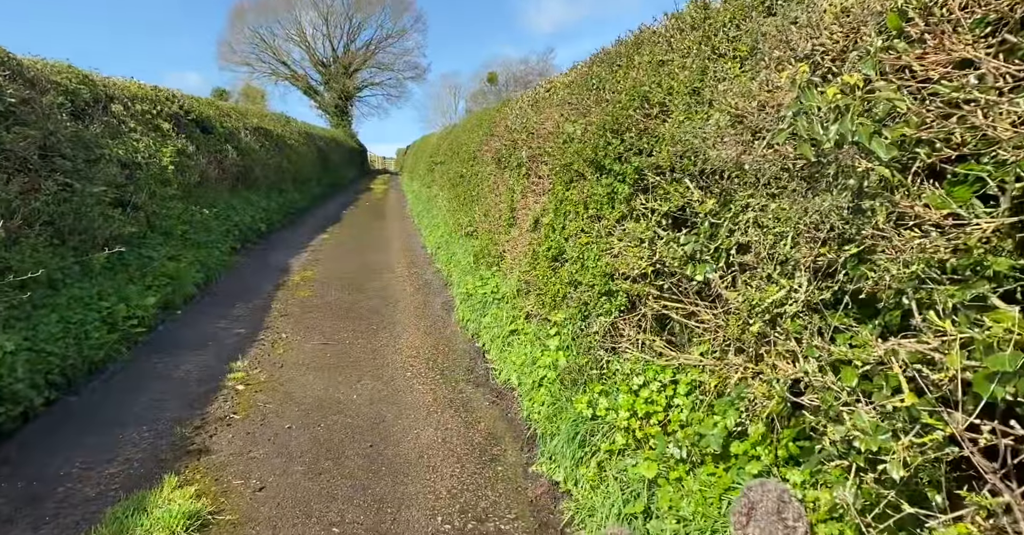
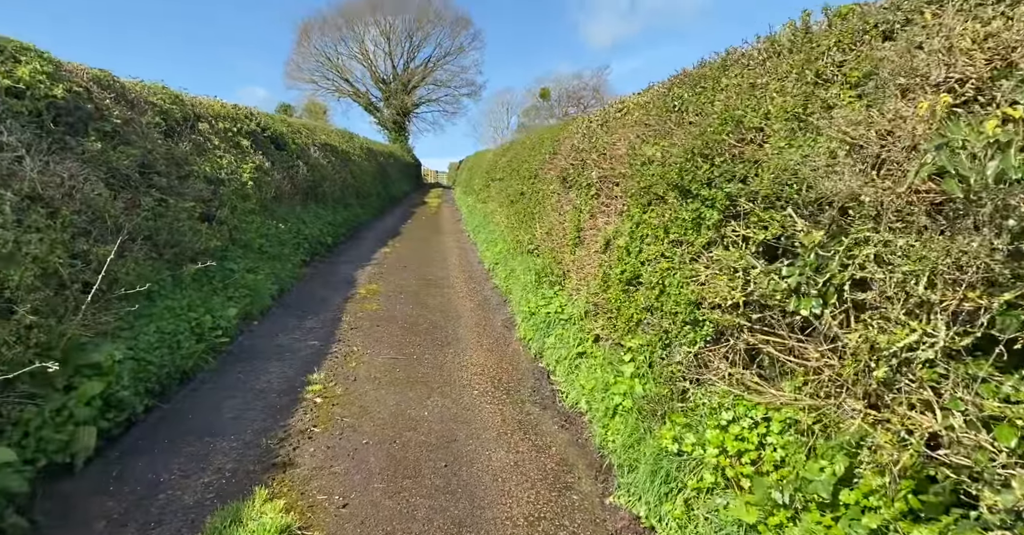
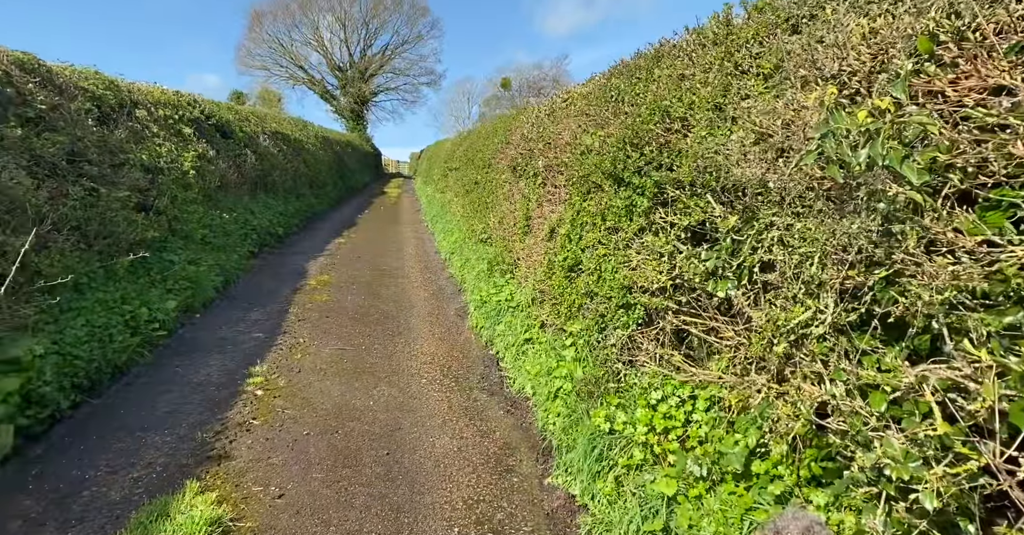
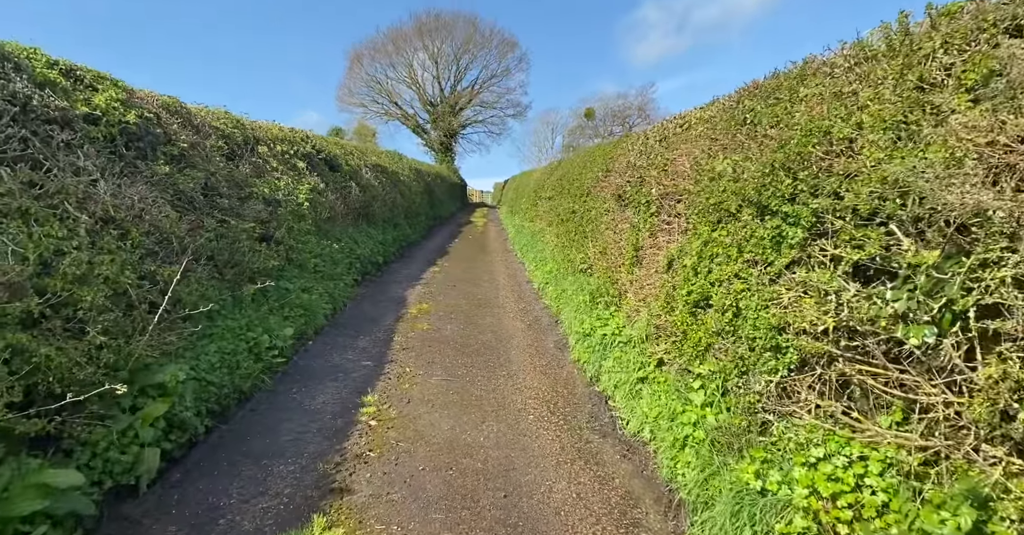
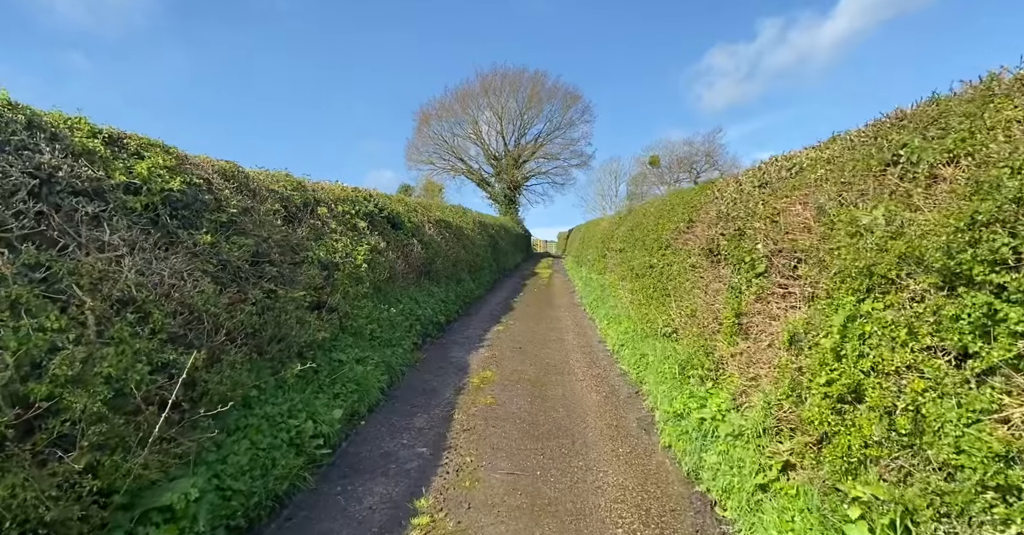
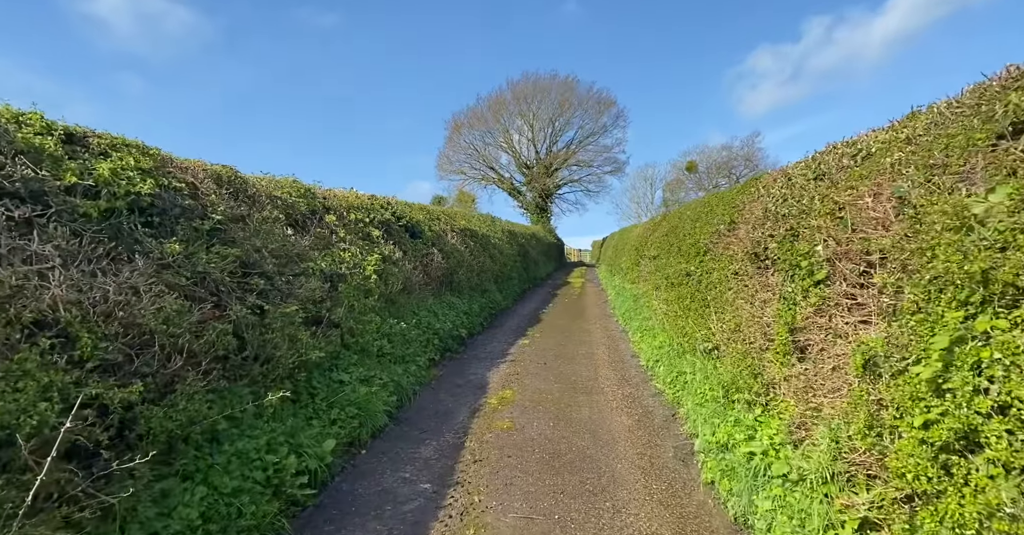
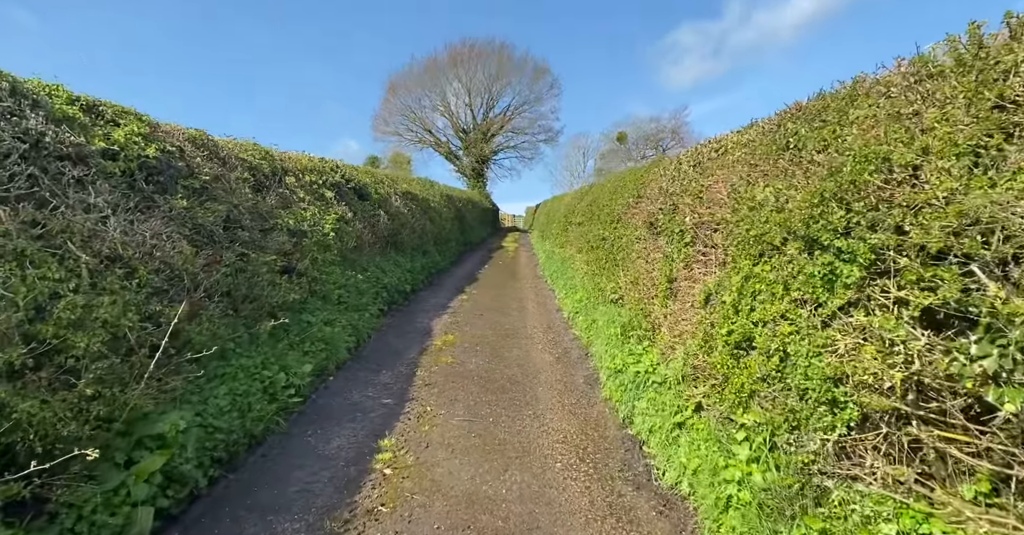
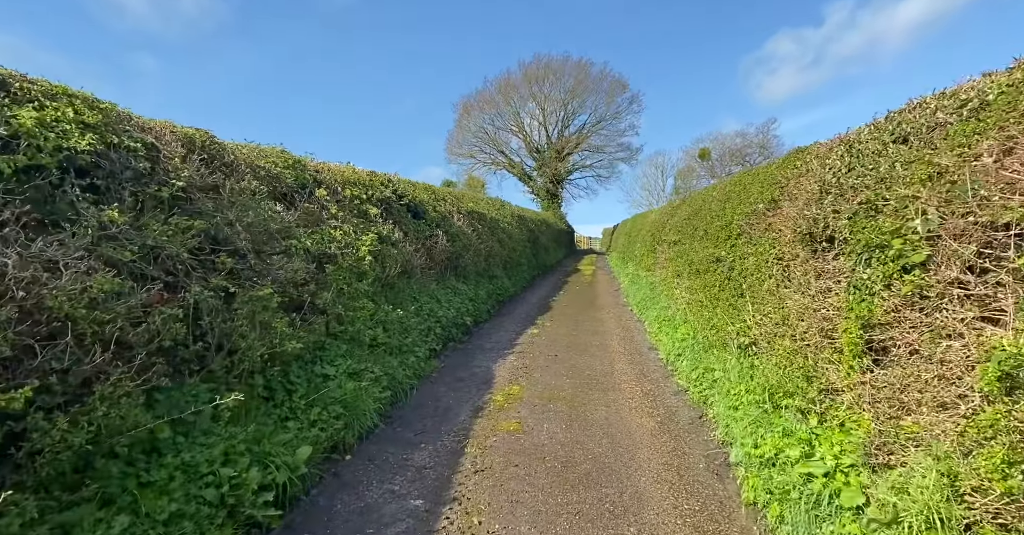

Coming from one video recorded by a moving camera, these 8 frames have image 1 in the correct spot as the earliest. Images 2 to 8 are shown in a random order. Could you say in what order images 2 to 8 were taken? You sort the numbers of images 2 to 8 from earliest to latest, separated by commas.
3, 2, 4, 7, 5, 6, 8
